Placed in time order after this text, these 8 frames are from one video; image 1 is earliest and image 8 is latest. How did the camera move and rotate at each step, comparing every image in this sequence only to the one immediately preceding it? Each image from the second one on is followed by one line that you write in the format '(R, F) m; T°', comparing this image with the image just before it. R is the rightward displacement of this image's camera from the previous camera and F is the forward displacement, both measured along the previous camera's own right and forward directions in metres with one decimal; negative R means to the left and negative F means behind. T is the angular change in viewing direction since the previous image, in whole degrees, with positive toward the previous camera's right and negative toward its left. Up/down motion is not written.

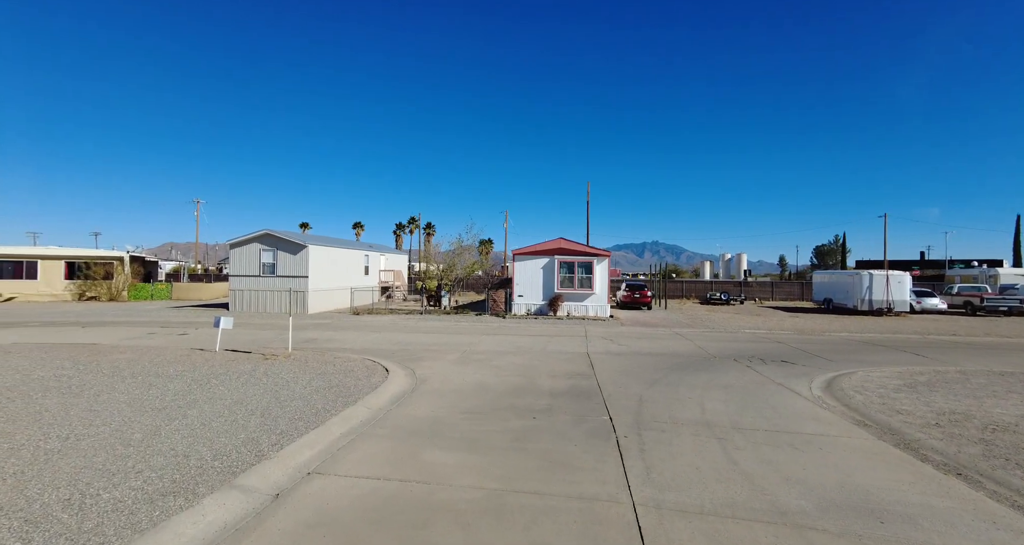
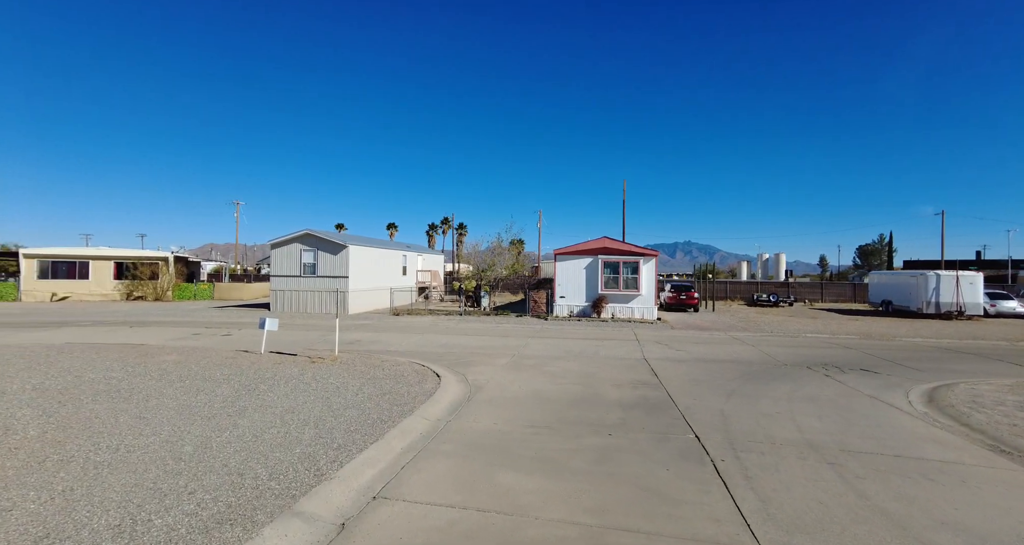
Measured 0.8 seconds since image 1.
(-0.6, +0.6) m; -3°
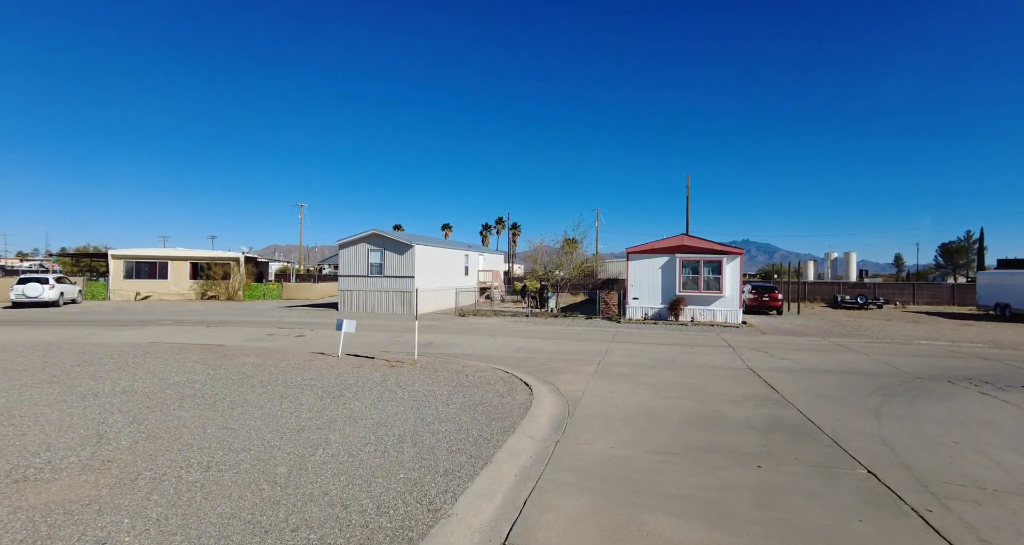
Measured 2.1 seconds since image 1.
(-0.9, +0.8) m; -6°
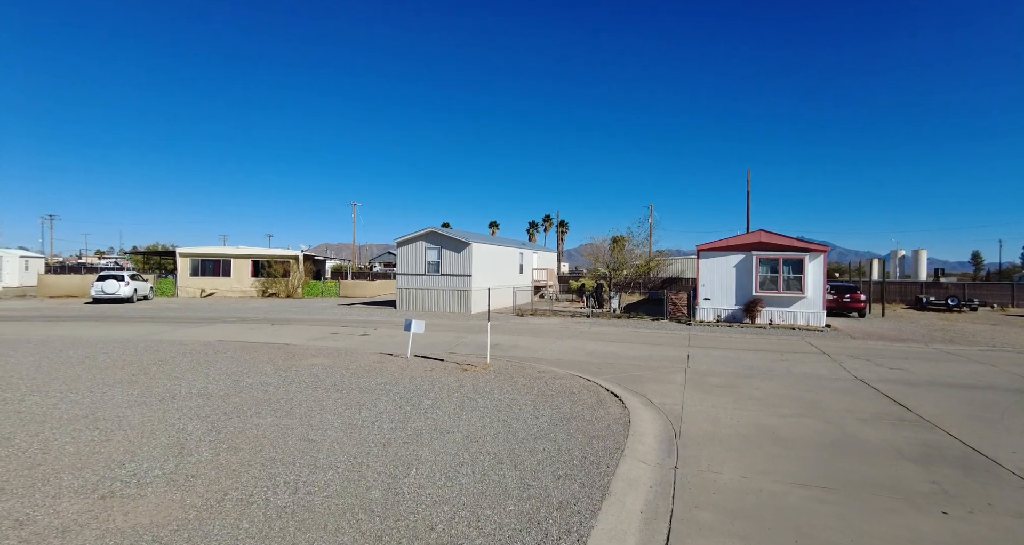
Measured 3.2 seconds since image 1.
(-0.7, +0.7) m; -5°
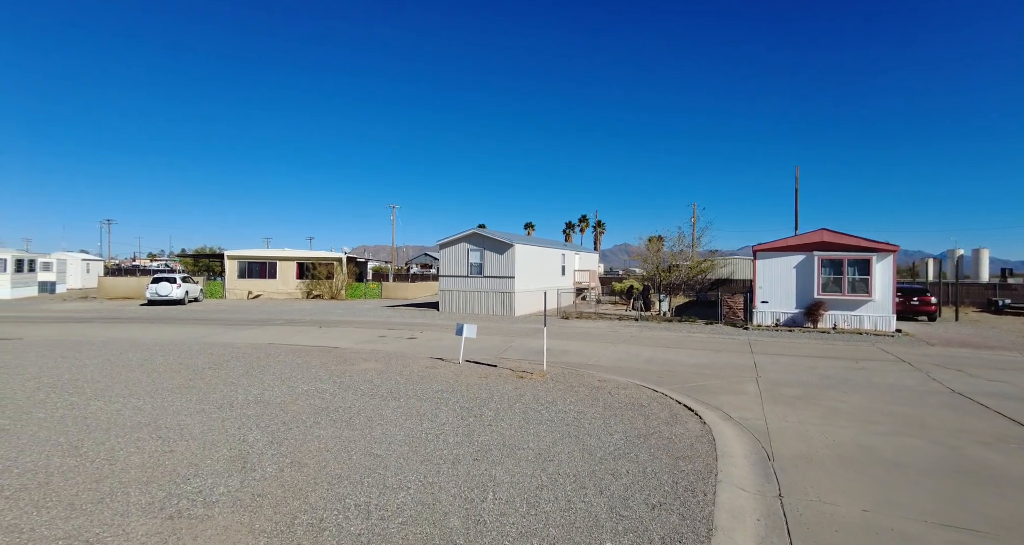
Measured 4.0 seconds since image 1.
(-0.5, +0.4) m; -4°
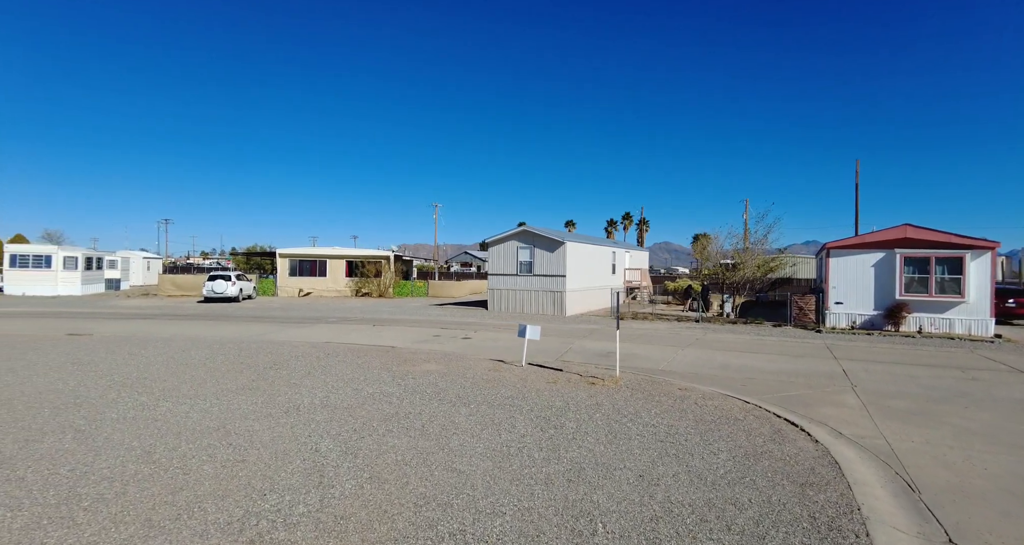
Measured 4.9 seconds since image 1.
(-0.6, +0.5) m; -4°
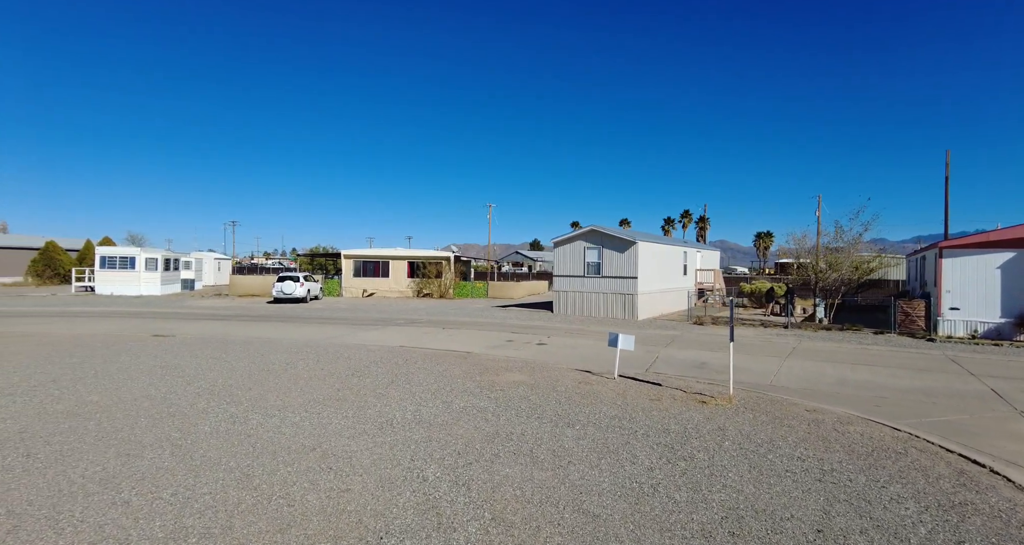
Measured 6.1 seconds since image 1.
(-0.8, +0.6) m; -5°
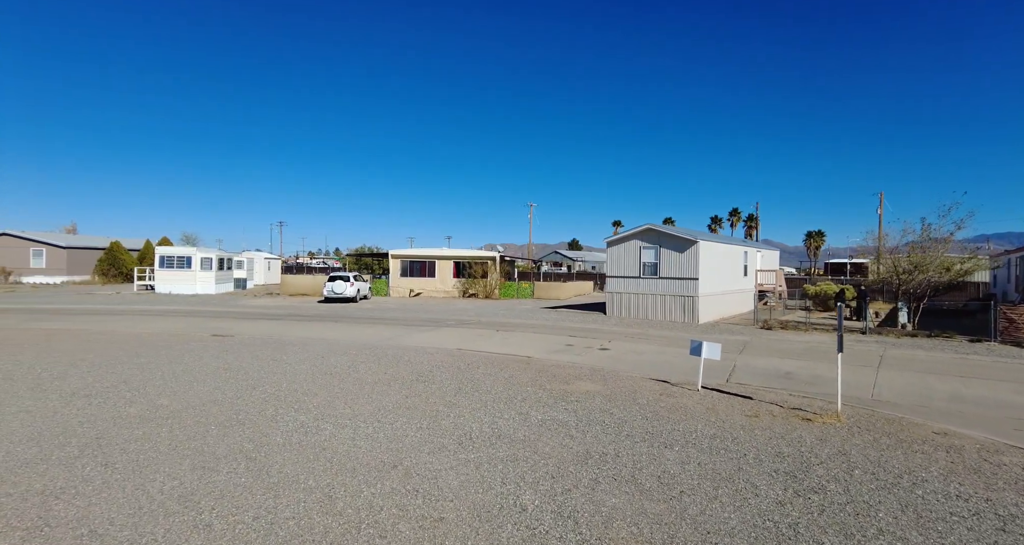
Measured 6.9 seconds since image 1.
(-0.6, +0.5) m; -4°
